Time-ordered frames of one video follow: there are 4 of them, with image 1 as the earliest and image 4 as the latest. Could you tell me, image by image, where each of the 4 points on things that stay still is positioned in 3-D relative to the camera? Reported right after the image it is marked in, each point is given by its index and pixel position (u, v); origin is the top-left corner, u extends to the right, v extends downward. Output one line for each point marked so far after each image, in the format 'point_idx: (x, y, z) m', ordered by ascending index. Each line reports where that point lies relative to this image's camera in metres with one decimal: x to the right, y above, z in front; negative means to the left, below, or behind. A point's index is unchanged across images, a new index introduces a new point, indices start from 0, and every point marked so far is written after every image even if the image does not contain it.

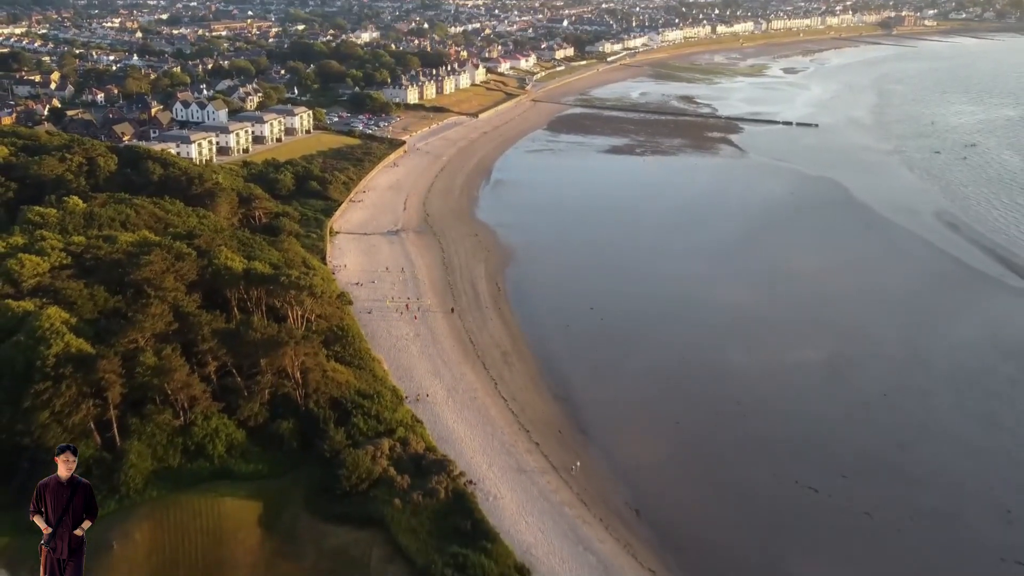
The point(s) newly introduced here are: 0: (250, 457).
0: (-6.0, -3.9, +16.6) m
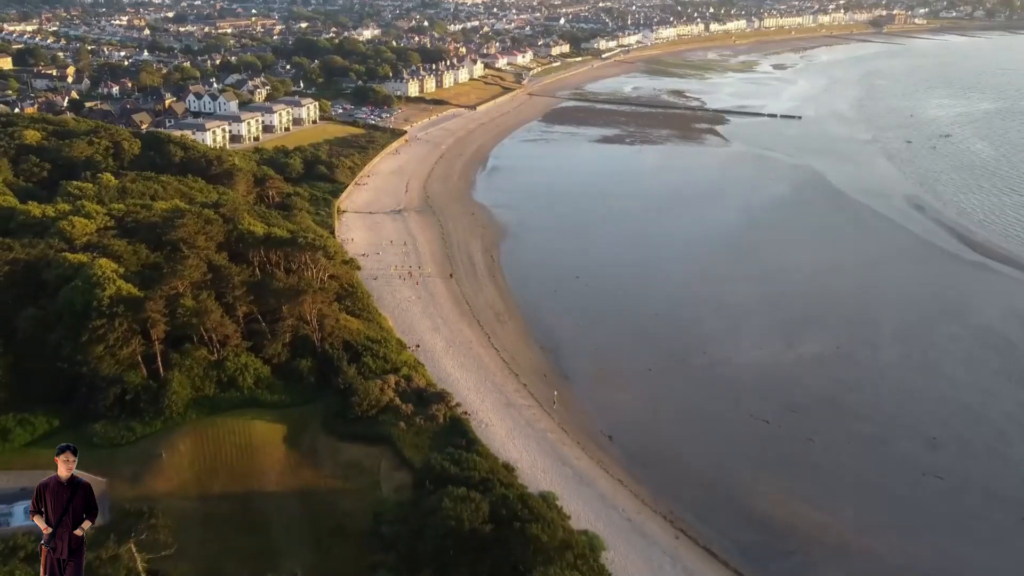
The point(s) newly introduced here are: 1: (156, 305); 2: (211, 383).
0: (-6.3, -2.7, +19.1) m
1: (-9.2, -0.4, +18.5) m
2: (-7.8, -2.4, +18.6) m
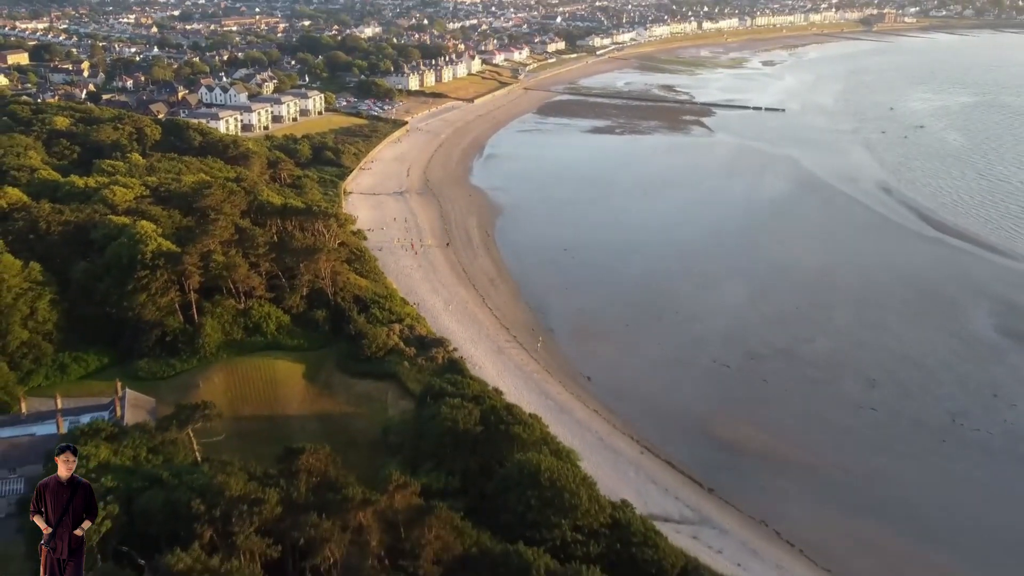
0: (-6.6, -1.4, +21.9) m
1: (-9.5, +0.8, +21.2) m
2: (-8.1, -1.2, +21.3) m
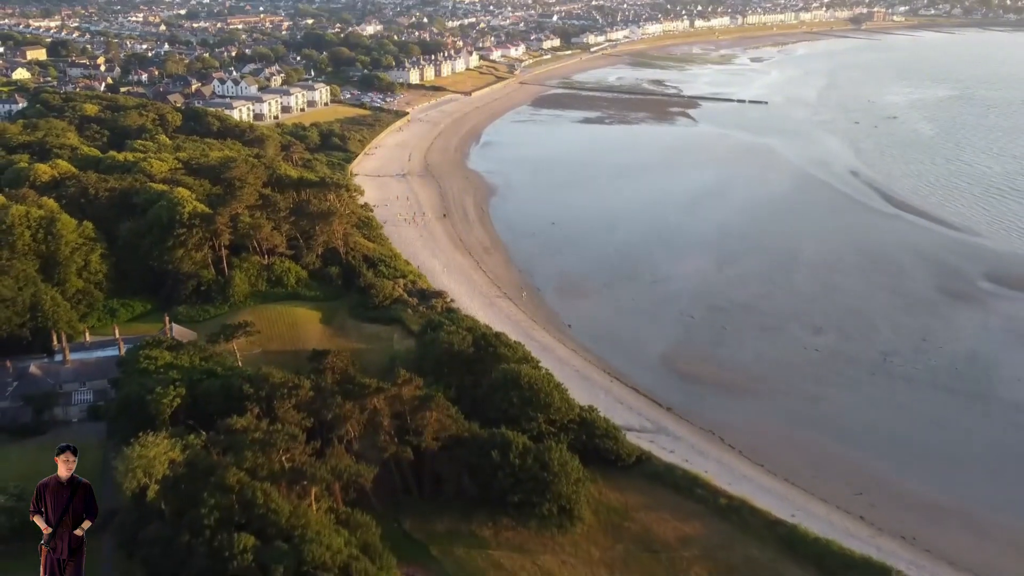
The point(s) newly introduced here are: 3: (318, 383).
0: (-6.9, +0.1, +25.0) m
1: (-9.8, +2.3, +24.4) m
2: (-8.4, +0.3, +24.4) m
3: (-4.2, -2.1, +15.5) m
